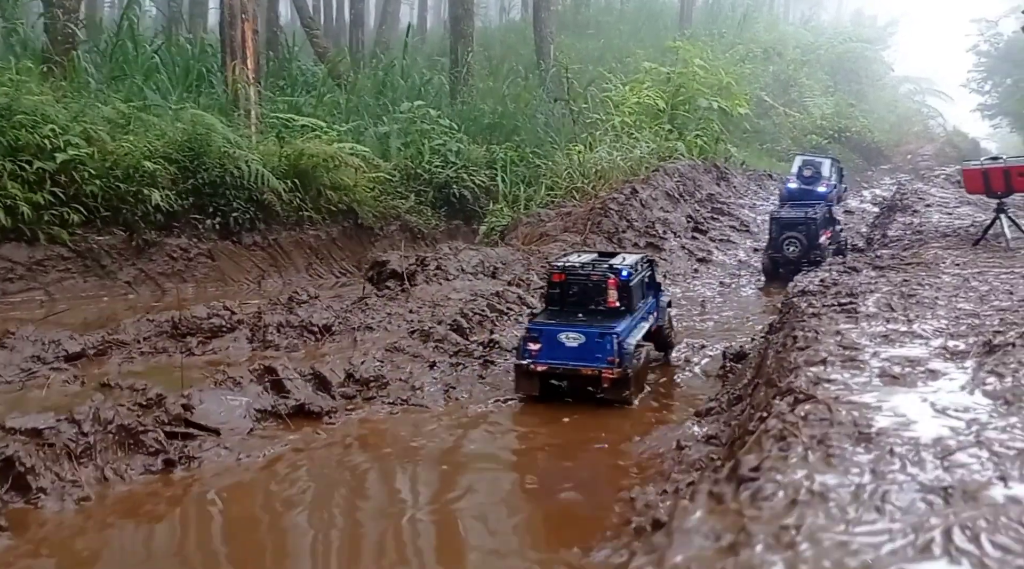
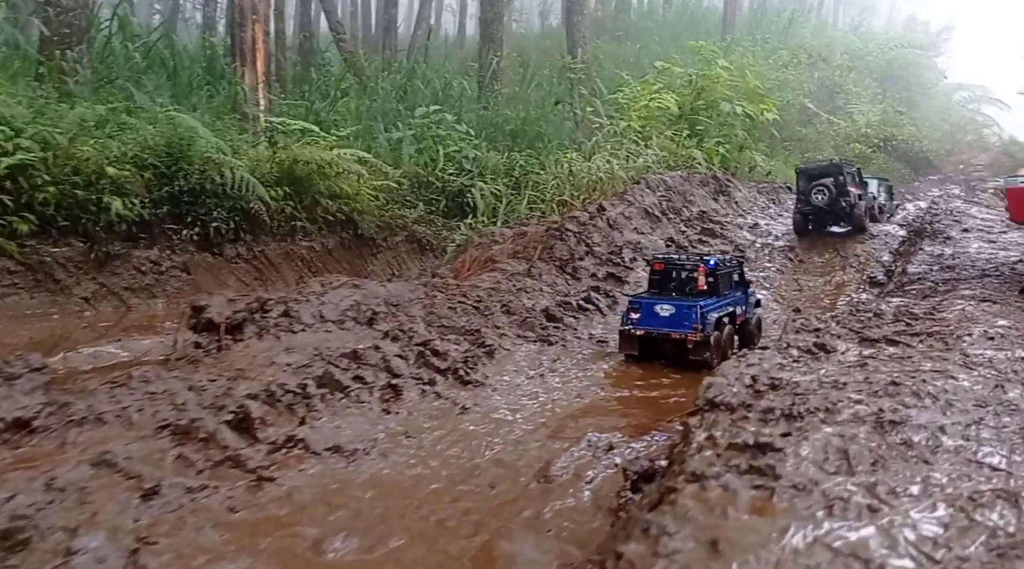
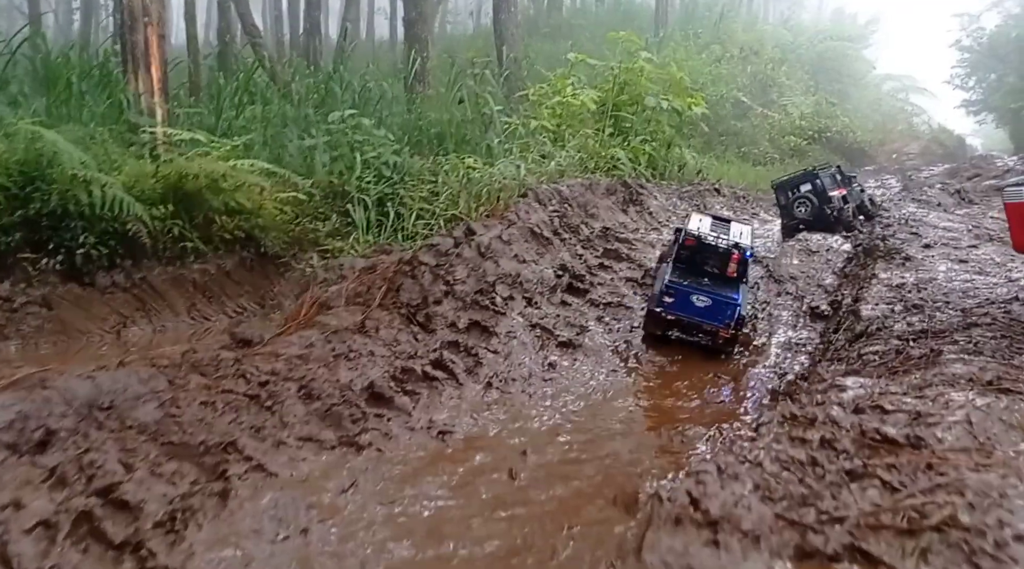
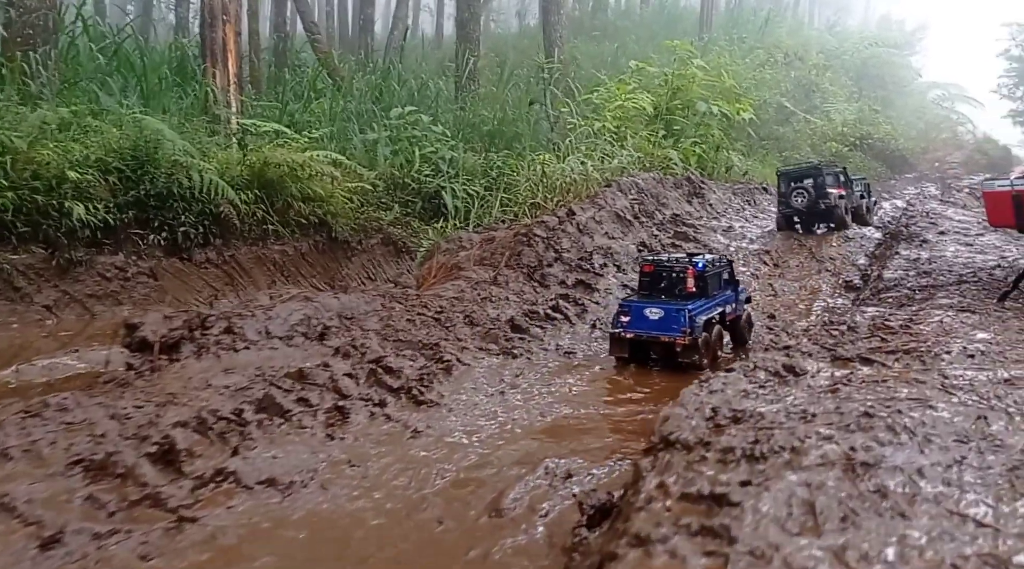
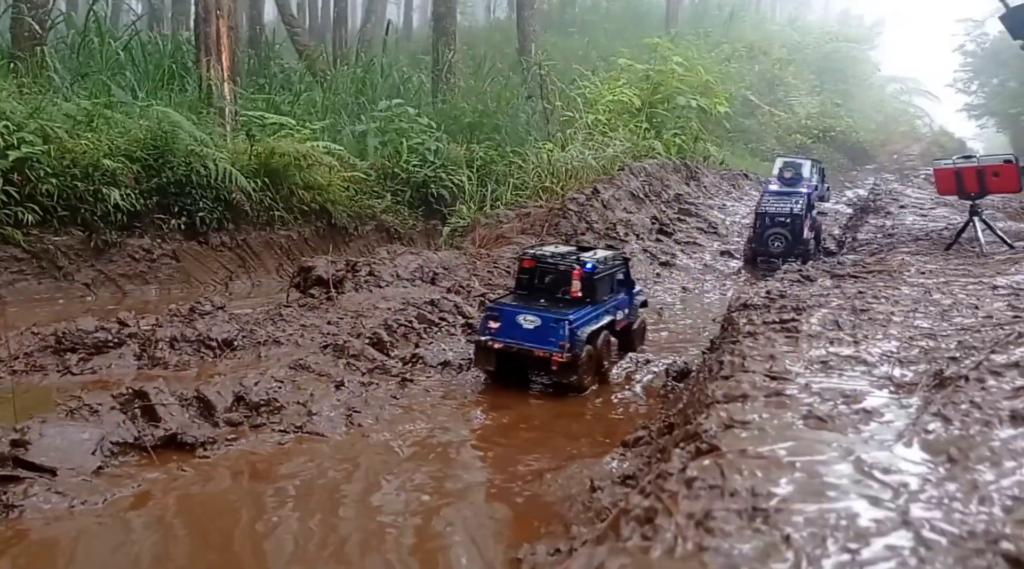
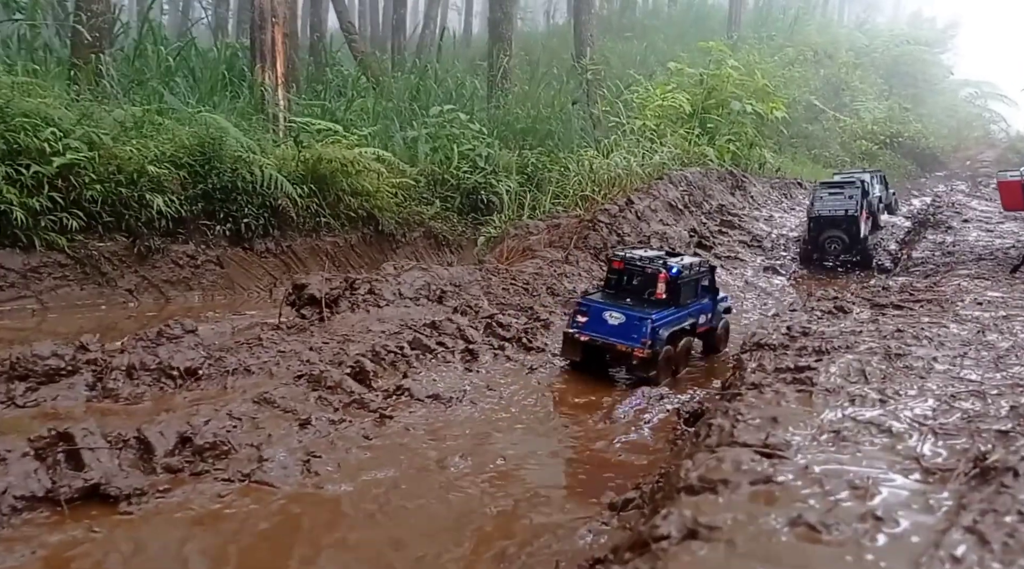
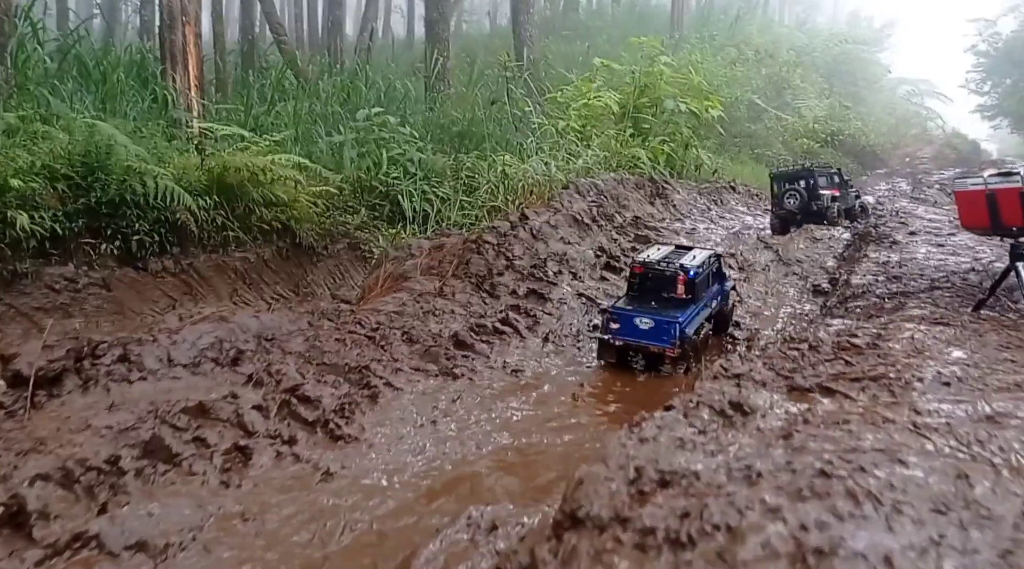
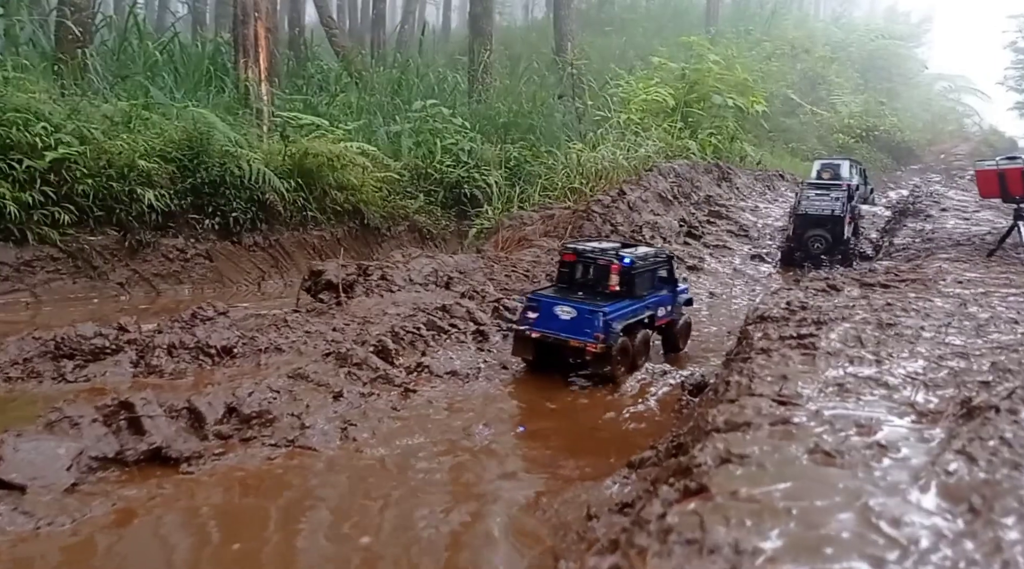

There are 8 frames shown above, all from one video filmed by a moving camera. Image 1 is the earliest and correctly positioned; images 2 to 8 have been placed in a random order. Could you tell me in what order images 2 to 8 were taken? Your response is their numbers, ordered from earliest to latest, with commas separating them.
5, 8, 6, 2, 4, 7, 3
